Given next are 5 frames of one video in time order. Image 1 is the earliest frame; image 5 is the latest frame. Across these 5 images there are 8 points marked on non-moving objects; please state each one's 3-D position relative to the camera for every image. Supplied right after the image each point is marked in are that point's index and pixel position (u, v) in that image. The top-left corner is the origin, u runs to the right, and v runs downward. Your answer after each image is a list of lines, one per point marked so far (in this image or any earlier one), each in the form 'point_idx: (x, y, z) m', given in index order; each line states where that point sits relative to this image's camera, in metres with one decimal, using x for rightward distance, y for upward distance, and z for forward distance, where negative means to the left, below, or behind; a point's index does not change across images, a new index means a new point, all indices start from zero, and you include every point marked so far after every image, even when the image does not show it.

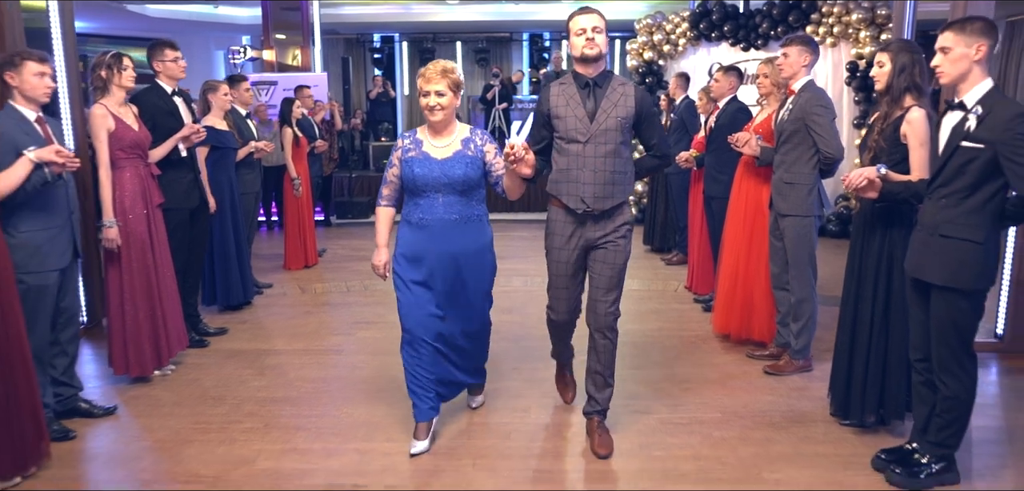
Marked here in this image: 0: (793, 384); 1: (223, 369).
0: (+1.4, -0.7, +3.5) m
1: (-1.5, -0.6, +3.8) m
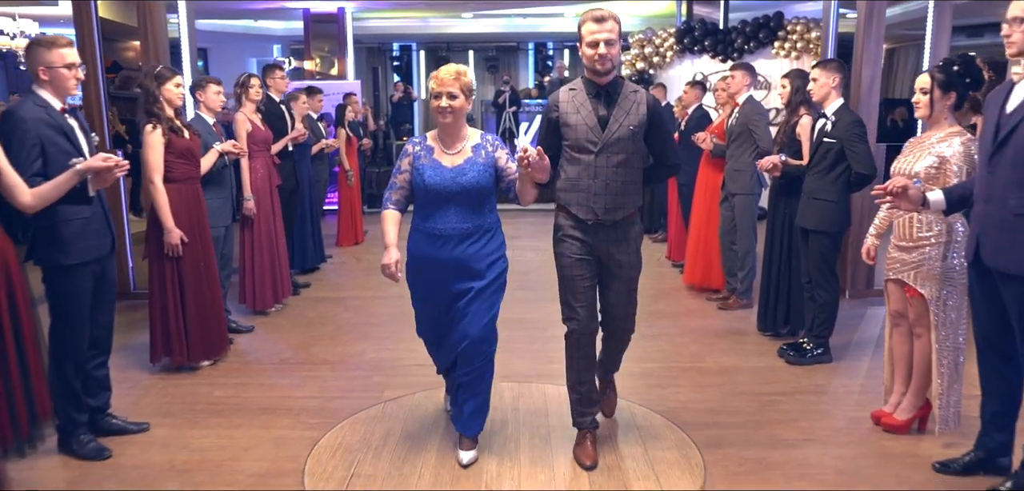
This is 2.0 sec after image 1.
0: (+1.5, -0.5, +4.9) m
1: (-1.4, -0.4, +5.2) m
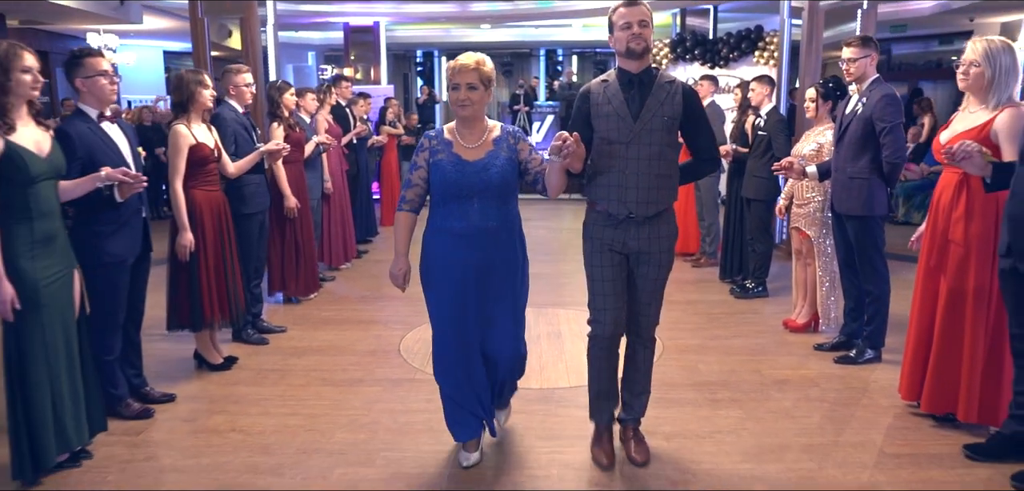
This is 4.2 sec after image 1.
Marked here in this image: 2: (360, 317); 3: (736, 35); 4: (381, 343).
0: (+1.7, -0.2, +6.3) m
1: (-1.2, -0.2, +6.6) m
2: (-1.0, -0.5, +4.9) m
3: (+3.1, +2.9, +10.1) m
4: (-0.8, -0.6, +4.3) m
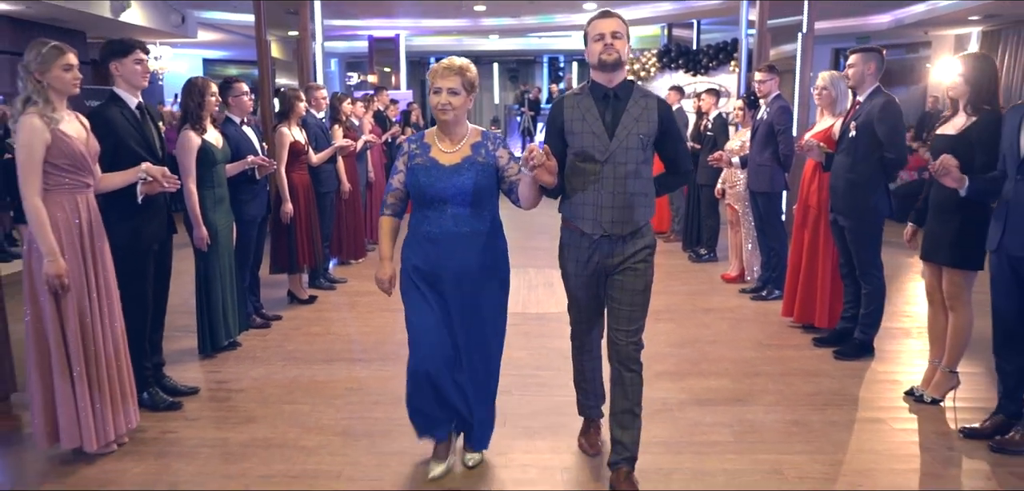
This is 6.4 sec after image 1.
0: (+1.7, 0.0, +7.8) m
1: (-1.2, 0.0, +8.1) m
2: (-1.0, -0.3, +6.4) m
3: (+3.2, +3.2, +11.5) m
4: (-0.7, -0.4, +5.8) m
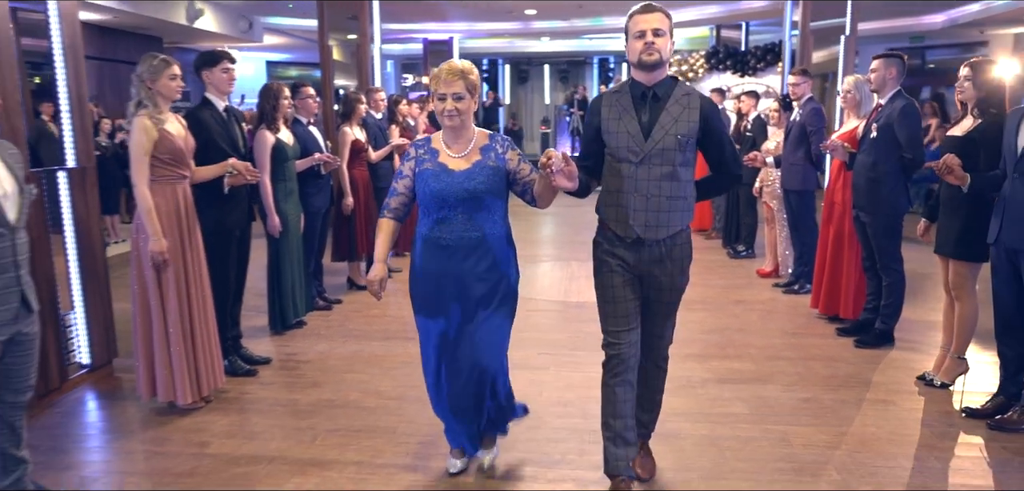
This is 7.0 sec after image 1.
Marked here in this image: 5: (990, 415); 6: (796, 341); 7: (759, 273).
0: (+2.2, +0.1, +8.0) m
1: (-0.6, +0.1, +8.5) m
2: (-0.6, -0.2, +6.8) m
3: (+4.0, +3.2, +11.6) m
4: (-0.4, -0.3, +6.2) m
5: (+2.1, -0.8, +3.2) m
6: (+1.7, -0.6, +4.3) m
7: (+2.1, -0.2, +6.2) m
